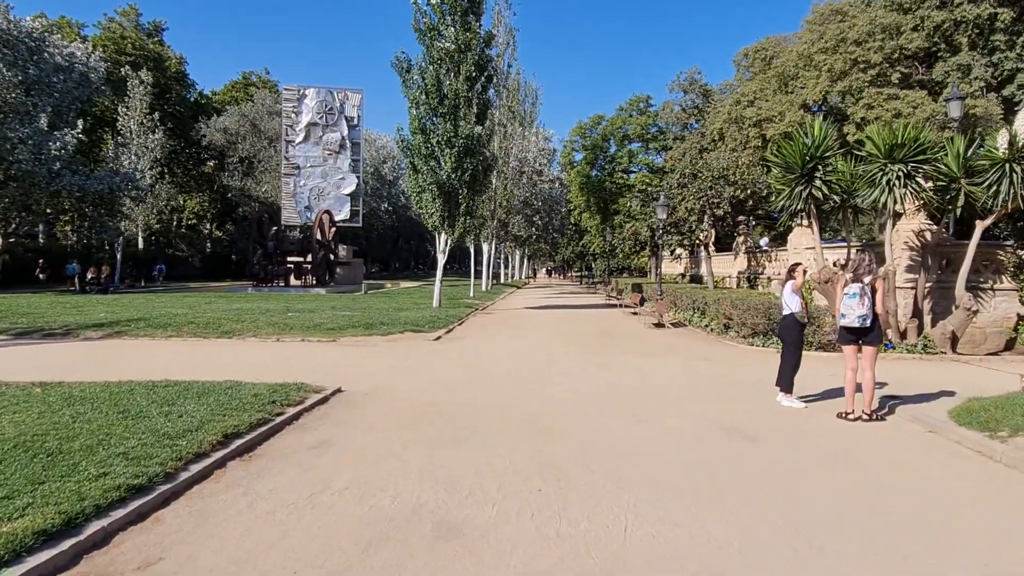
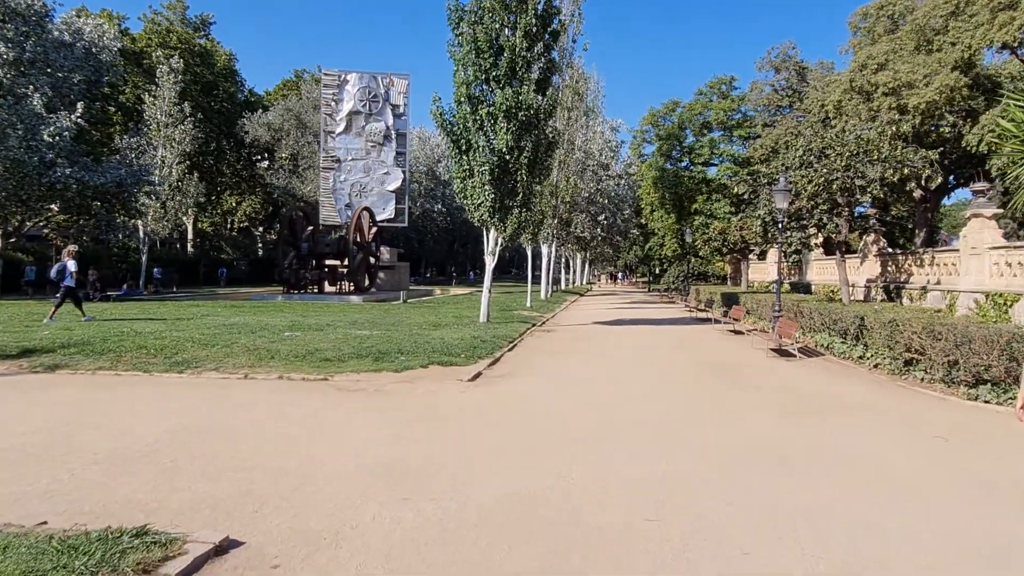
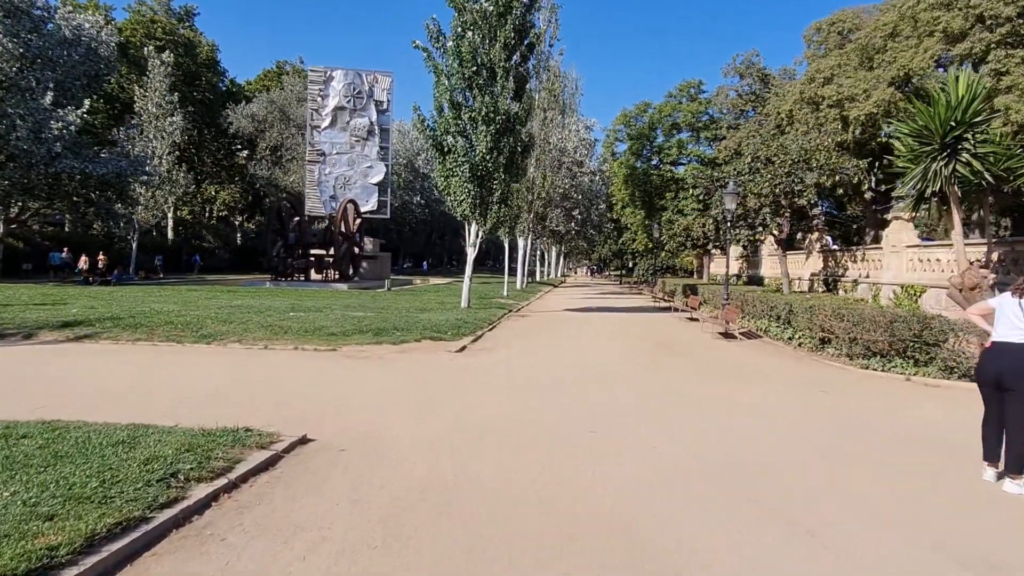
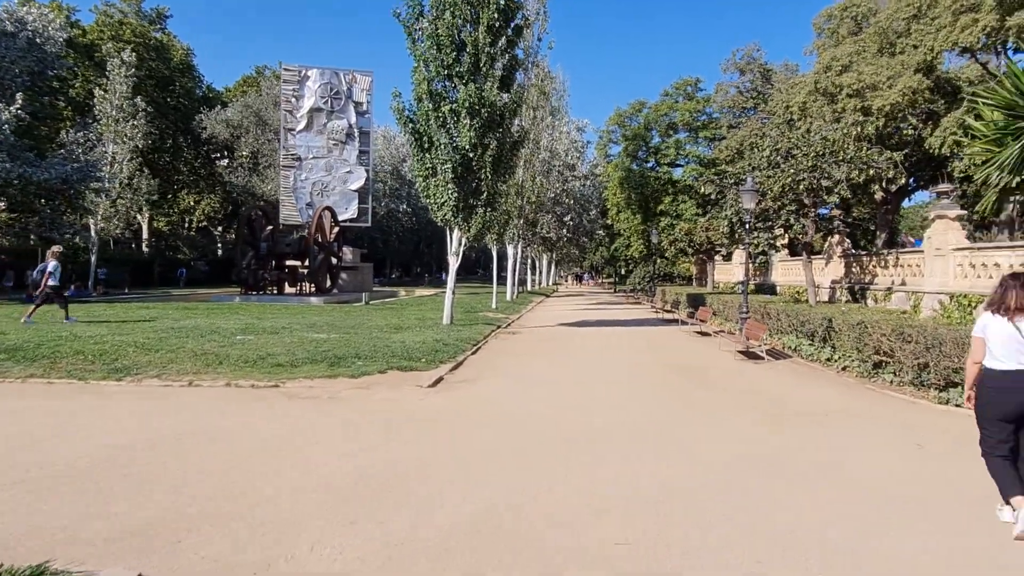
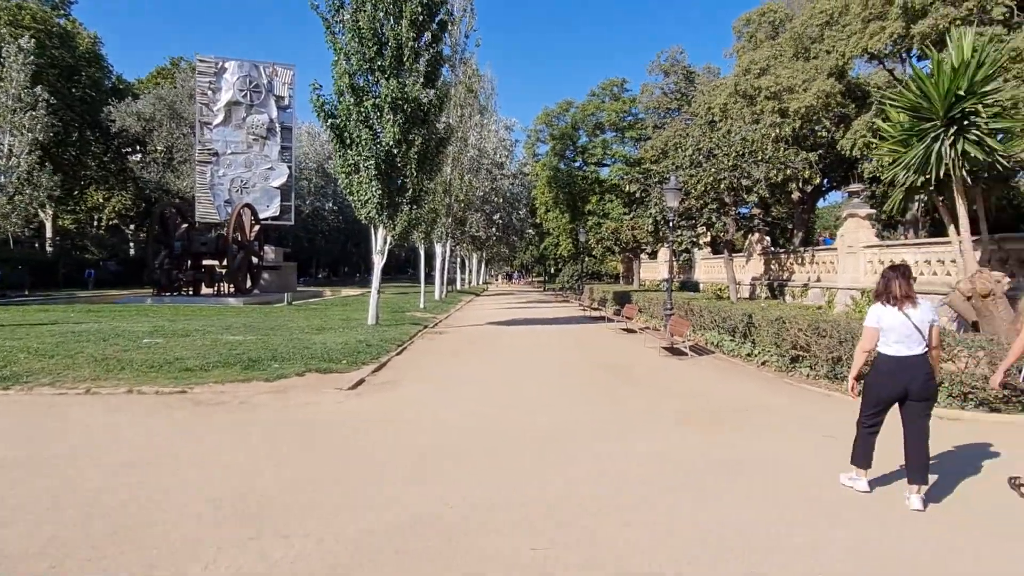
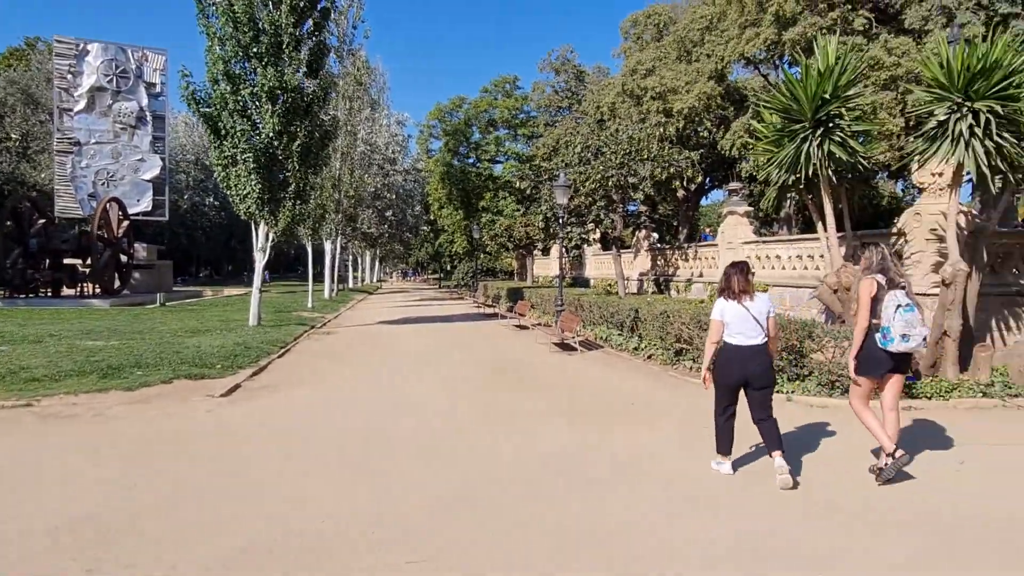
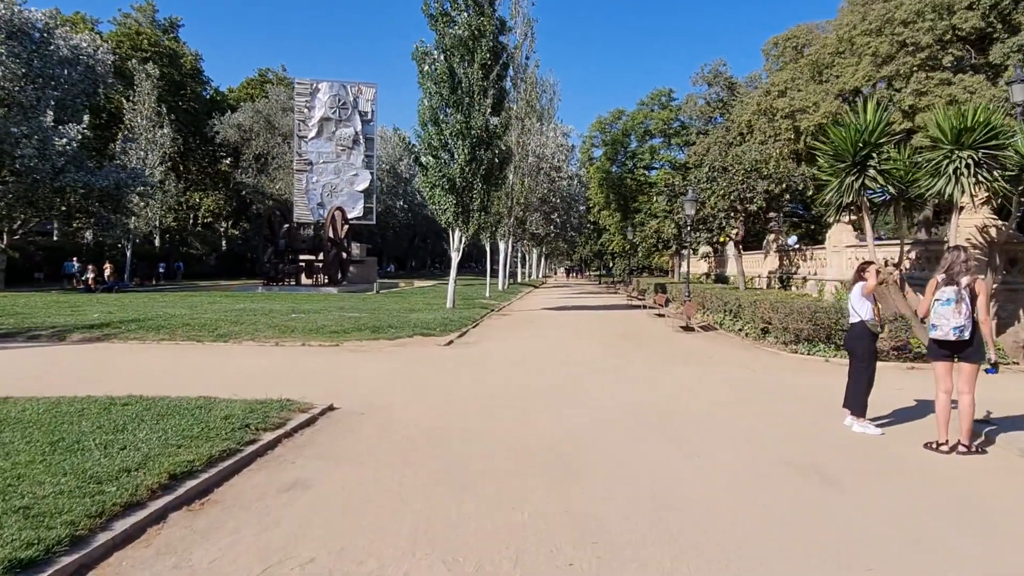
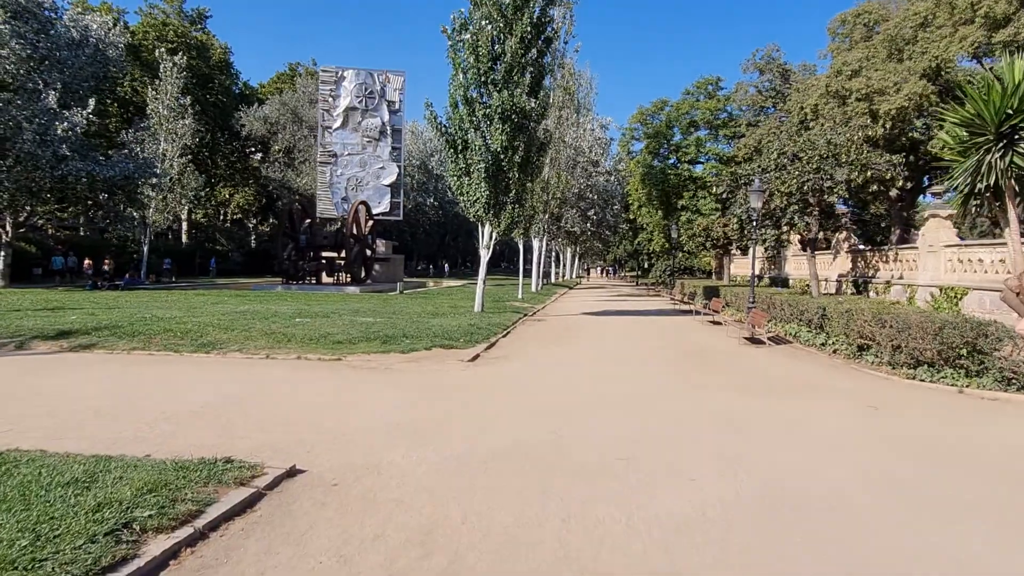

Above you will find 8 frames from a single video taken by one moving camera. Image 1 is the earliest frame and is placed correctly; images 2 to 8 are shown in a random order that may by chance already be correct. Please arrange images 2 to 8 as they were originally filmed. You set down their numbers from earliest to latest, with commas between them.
7, 3, 8, 2, 4, 5, 6
